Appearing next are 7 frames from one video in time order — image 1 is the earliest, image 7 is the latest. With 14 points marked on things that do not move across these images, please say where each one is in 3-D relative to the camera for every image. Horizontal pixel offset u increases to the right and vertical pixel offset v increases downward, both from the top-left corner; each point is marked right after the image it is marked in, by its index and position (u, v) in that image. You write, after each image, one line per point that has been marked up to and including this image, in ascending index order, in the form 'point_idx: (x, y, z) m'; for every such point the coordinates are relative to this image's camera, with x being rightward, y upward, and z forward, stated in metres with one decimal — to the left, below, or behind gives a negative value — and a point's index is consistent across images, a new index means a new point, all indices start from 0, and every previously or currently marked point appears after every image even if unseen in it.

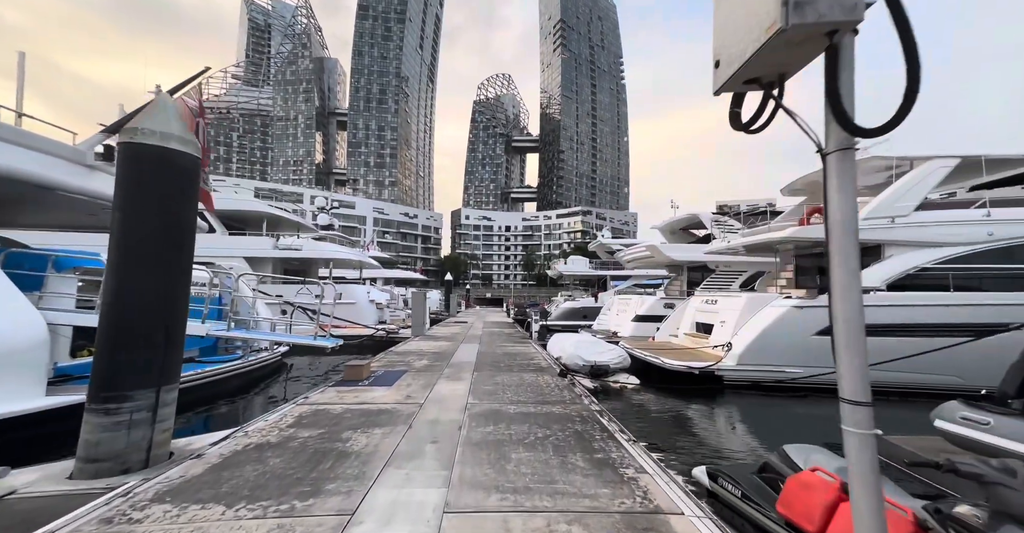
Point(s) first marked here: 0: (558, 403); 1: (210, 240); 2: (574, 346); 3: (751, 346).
0: (+0.5, -1.5, +4.7) m
1: (-12.1, +1.0, +16.6) m
2: (+1.3, -1.6, +8.3) m
3: (+4.1, -1.4, +7.1) m
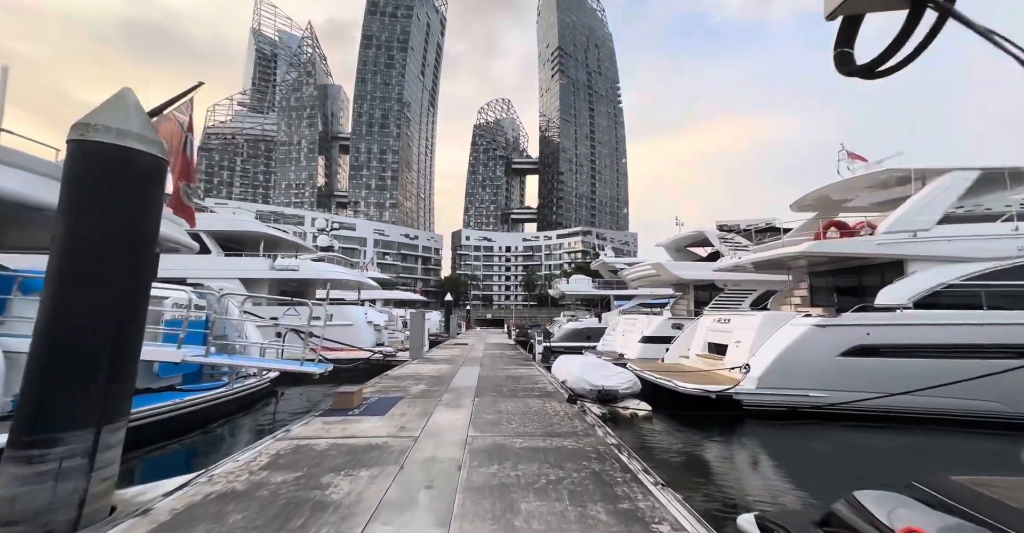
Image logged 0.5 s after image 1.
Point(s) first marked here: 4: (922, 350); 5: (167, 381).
0: (+0.6, -1.7, +4.2) m
1: (-12.0, +0.2, +16.2) m
2: (+1.3, -1.9, +7.8) m
3: (+4.2, -1.6, +6.6) m
4: (+6.3, -1.3, +6.4) m
5: (-6.2, -2.1, +7.4) m
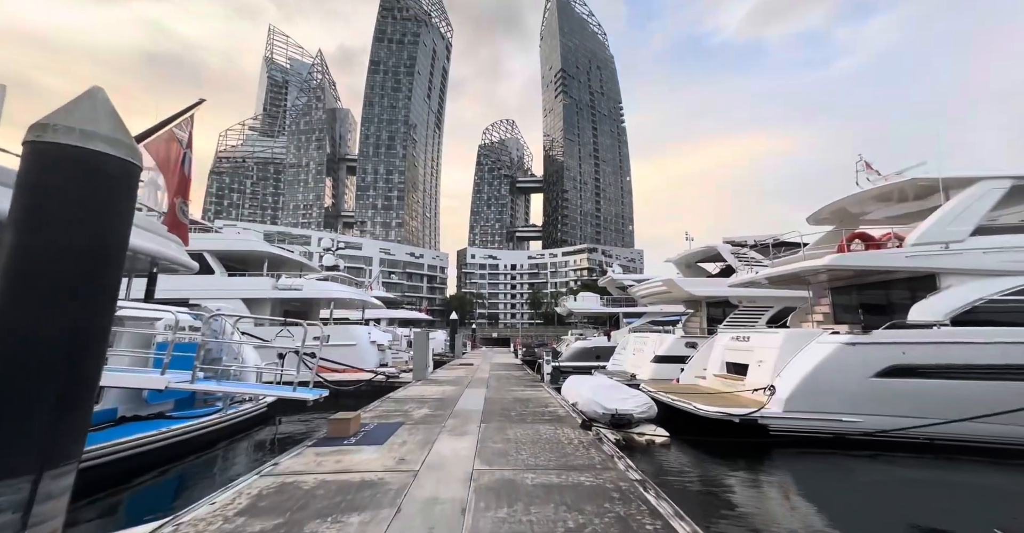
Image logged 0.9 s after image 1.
0: (+0.7, -1.9, +3.8) m
1: (-11.8, -0.6, +16.0) m
2: (+1.5, -2.2, +7.4) m
3: (+4.3, -1.9, +6.2) m
4: (+6.5, -1.5, +5.9) m
5: (-6.0, -2.4, +7.0) m
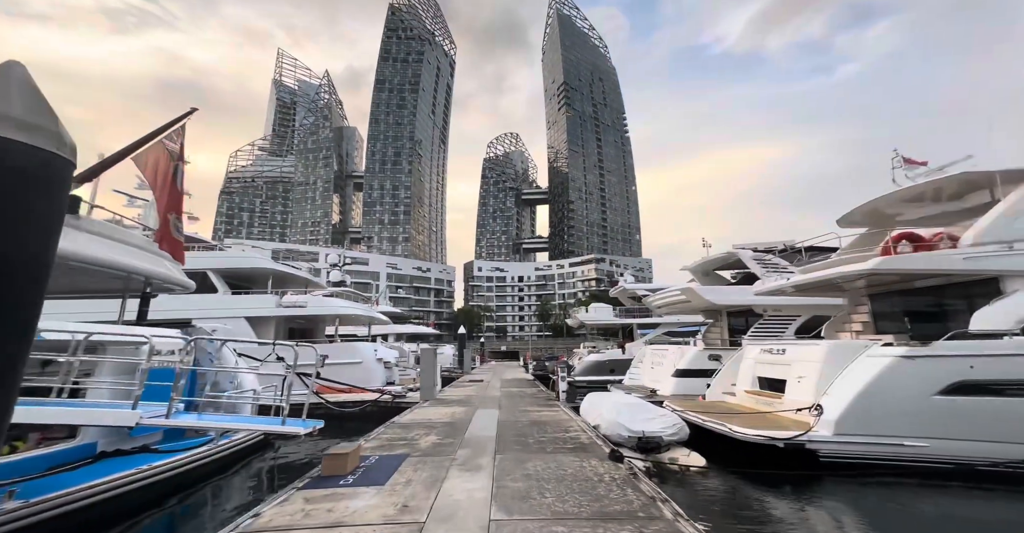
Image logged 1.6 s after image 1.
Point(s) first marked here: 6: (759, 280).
0: (+0.9, -1.9, +3.2) m
1: (-11.4, -1.3, +15.6) m
2: (+1.7, -2.4, +6.8) m
3: (+4.5, -1.9, +5.5) m
4: (+6.7, -1.5, +5.2) m
5: (-5.8, -2.7, +6.5) m
6: (+8.6, -0.4, +12.8) m
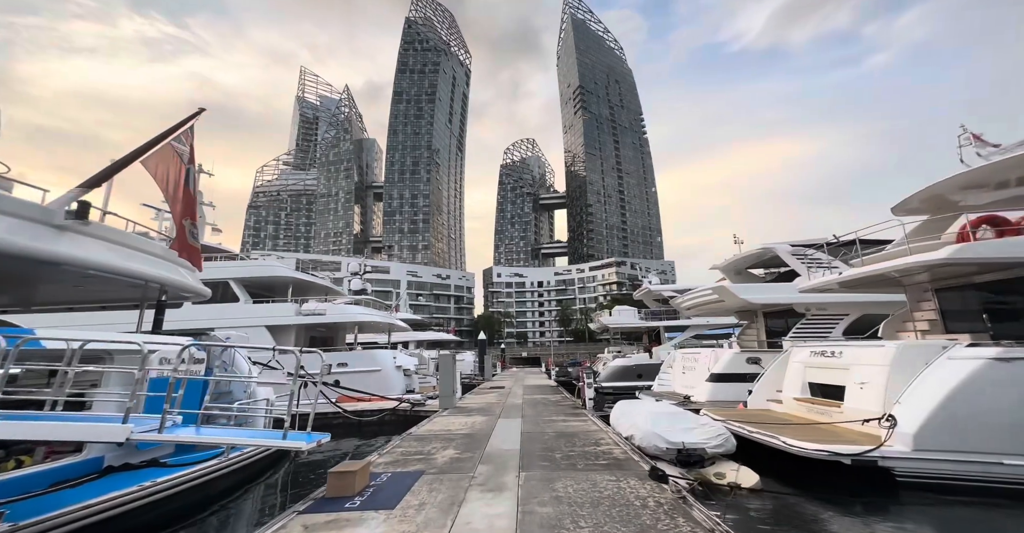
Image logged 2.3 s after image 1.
0: (+1.1, -1.8, +2.6) m
1: (-10.7, -1.6, +15.6) m
2: (+2.1, -2.3, +6.1) m
3: (+4.8, -1.8, +4.7) m
4: (+6.9, -1.3, +4.3) m
5: (-5.4, -2.8, +6.2) m
6: (+9.2, -0.3, +11.9) m
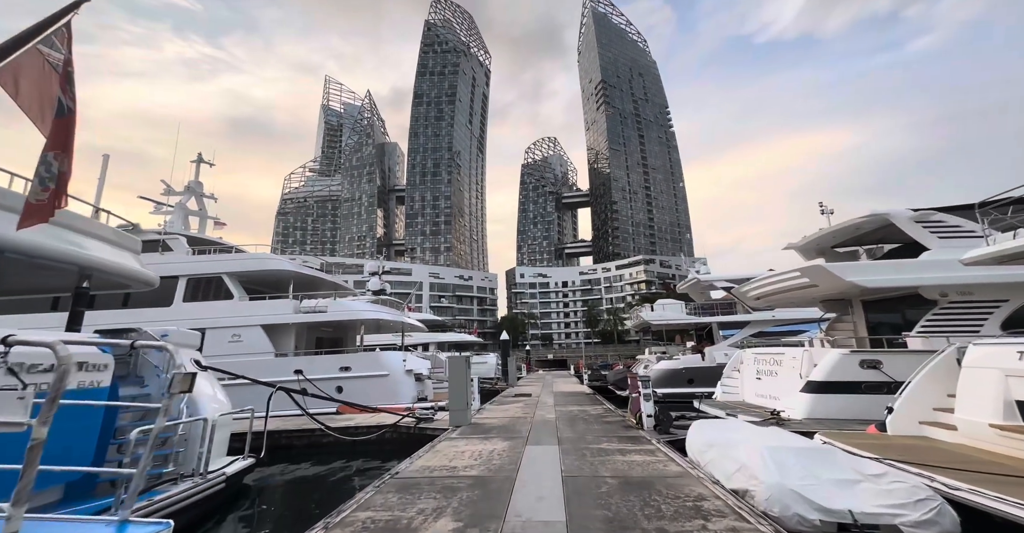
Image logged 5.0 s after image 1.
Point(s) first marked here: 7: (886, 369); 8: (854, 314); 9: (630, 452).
0: (+1.2, -1.3, +0.1) m
1: (-9.8, -1.3, +13.8) m
2: (+2.4, -1.8, +3.5) m
3: (+5.1, -1.2, +2.0) m
4: (+7.2, -0.7, +1.5) m
5: (-5.1, -2.4, +4.0) m
6: (+9.8, +0.3, +8.9) m
7: (+7.4, -2.0, +8.2) m
8: (+7.9, -1.0, +9.3) m
9: (+1.6, -2.5, +5.7) m
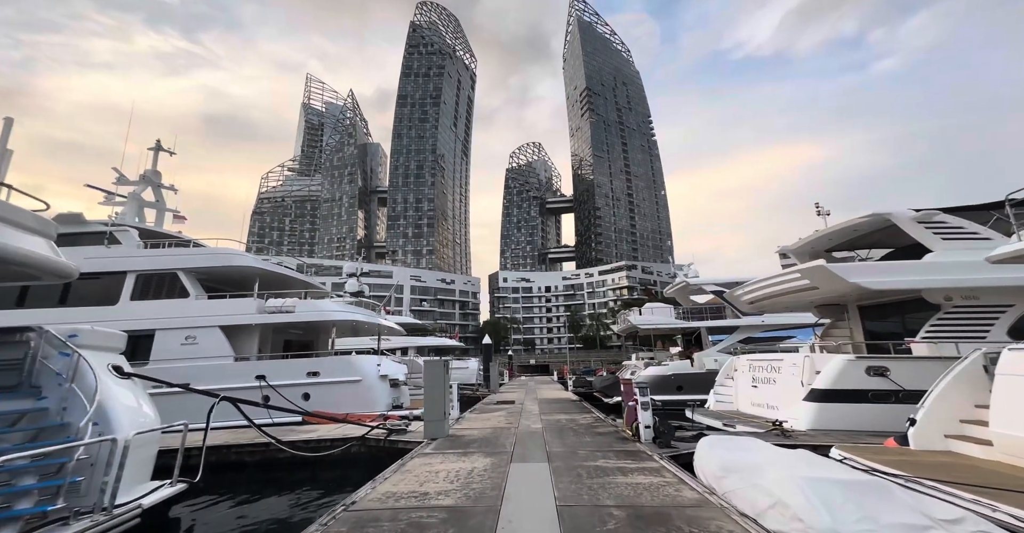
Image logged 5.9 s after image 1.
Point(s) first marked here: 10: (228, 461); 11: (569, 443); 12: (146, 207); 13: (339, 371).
0: (+1.2, -1.1, -0.7) m
1: (-10.3, -1.1, +12.5) m
2: (+2.3, -1.7, +2.8) m
3: (+5.1, -1.1, +1.4) m
4: (+7.2, -0.6, +1.0) m
5: (-5.2, -2.2, +3.0) m
6: (+9.5, +0.3, +8.6) m
7: (+7.1, -2.0, +7.7) m
8: (+7.6, -1.1, +8.8) m
9: (+1.4, -2.4, +4.9) m
10: (-5.8, -4.0, +8.4) m
11: (+0.9, -2.9, +6.7) m
12: (-14.6, +2.4, +16.4) m
13: (-5.1, -3.1, +12.1) m
